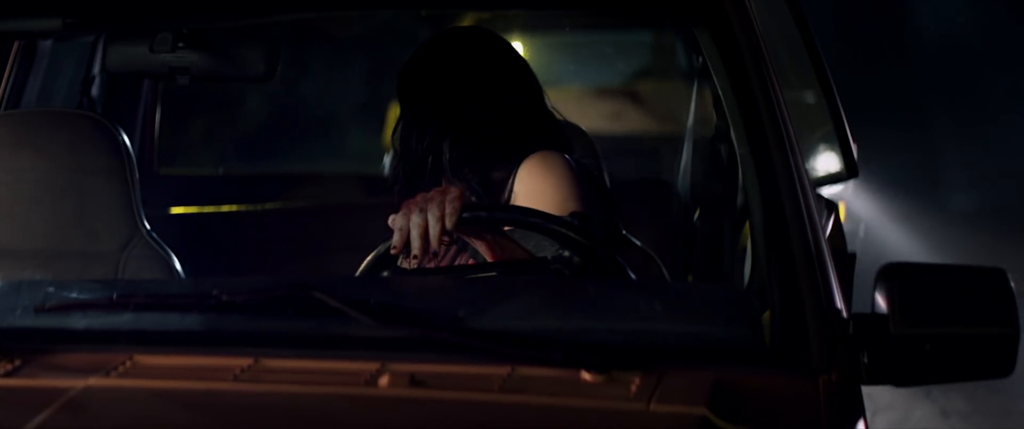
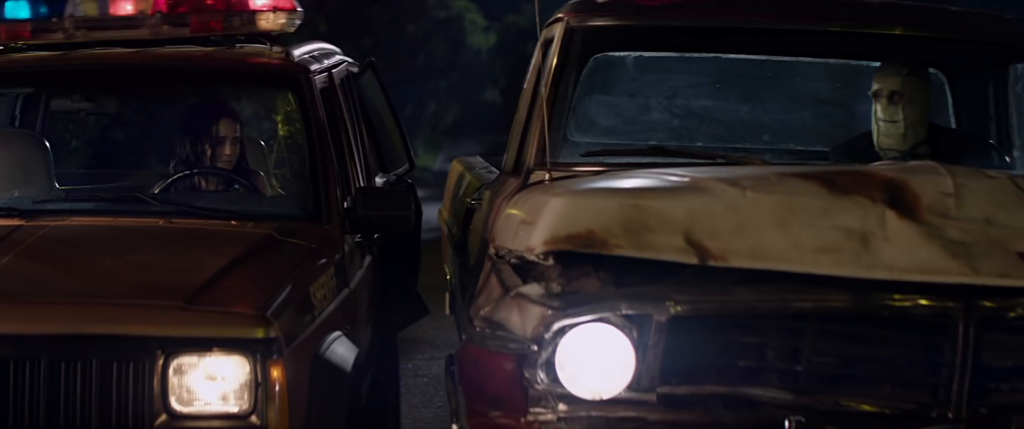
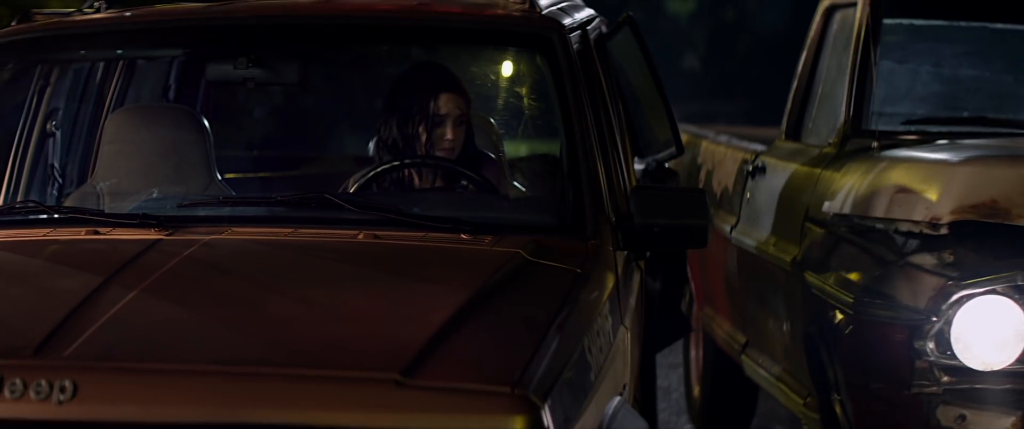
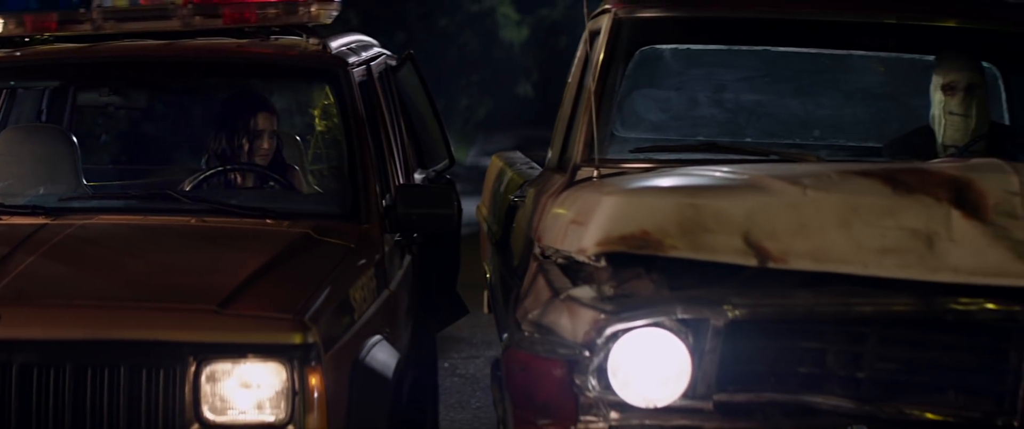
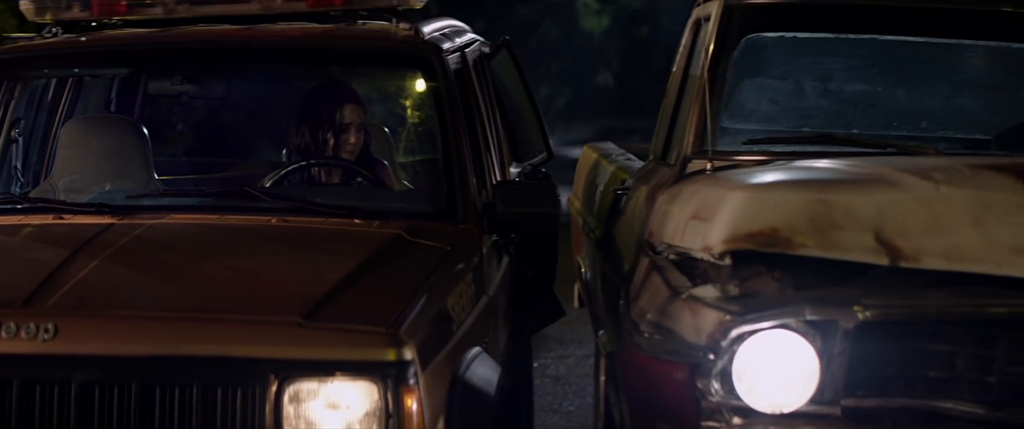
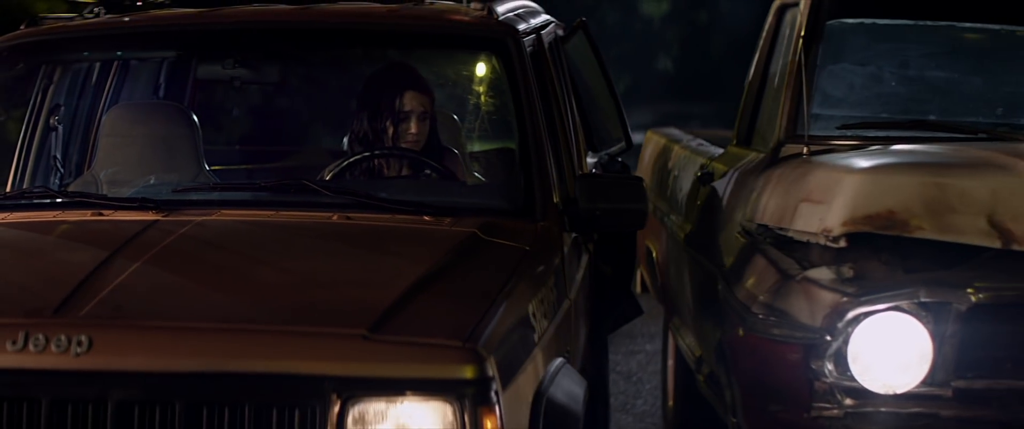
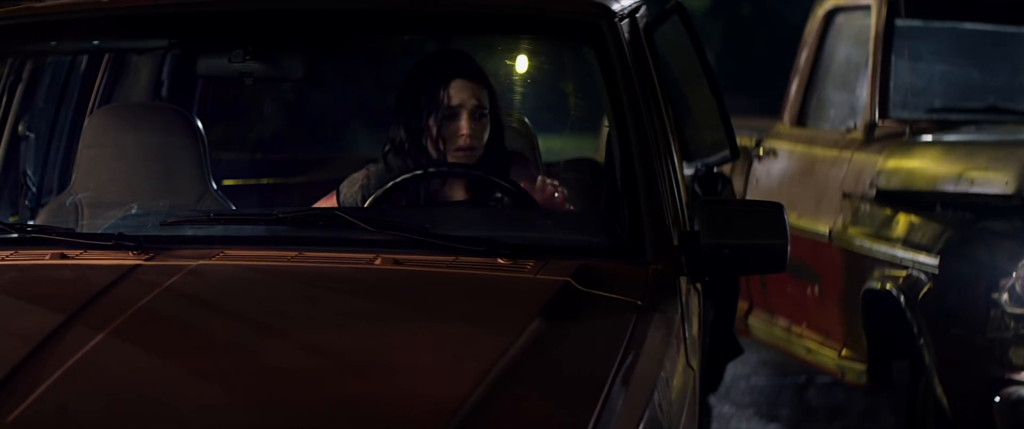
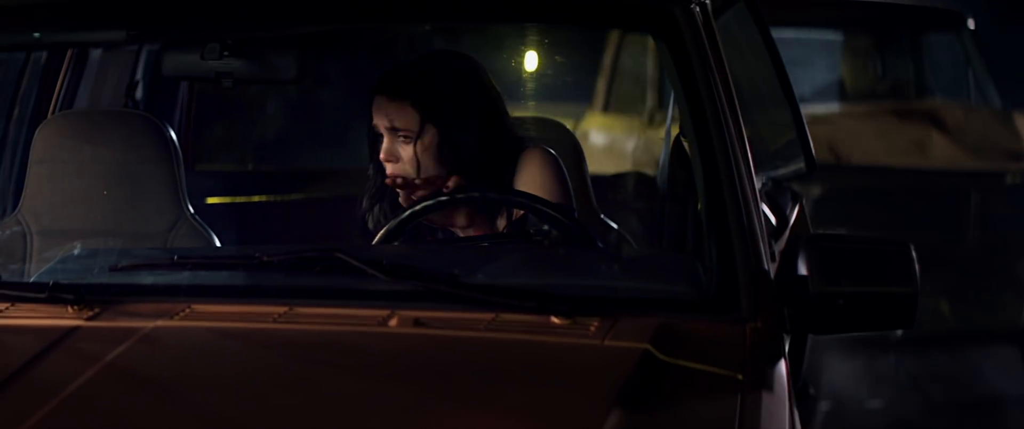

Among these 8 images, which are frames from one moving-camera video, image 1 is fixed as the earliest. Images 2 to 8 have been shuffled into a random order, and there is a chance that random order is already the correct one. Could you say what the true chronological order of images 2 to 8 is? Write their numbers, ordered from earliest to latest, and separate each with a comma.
8, 7, 3, 6, 5, 4, 2
